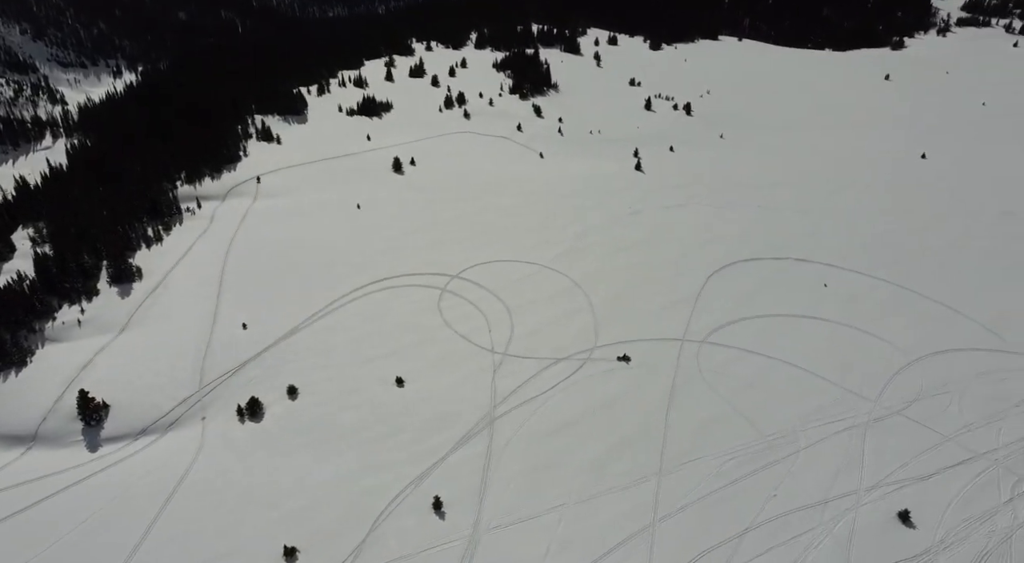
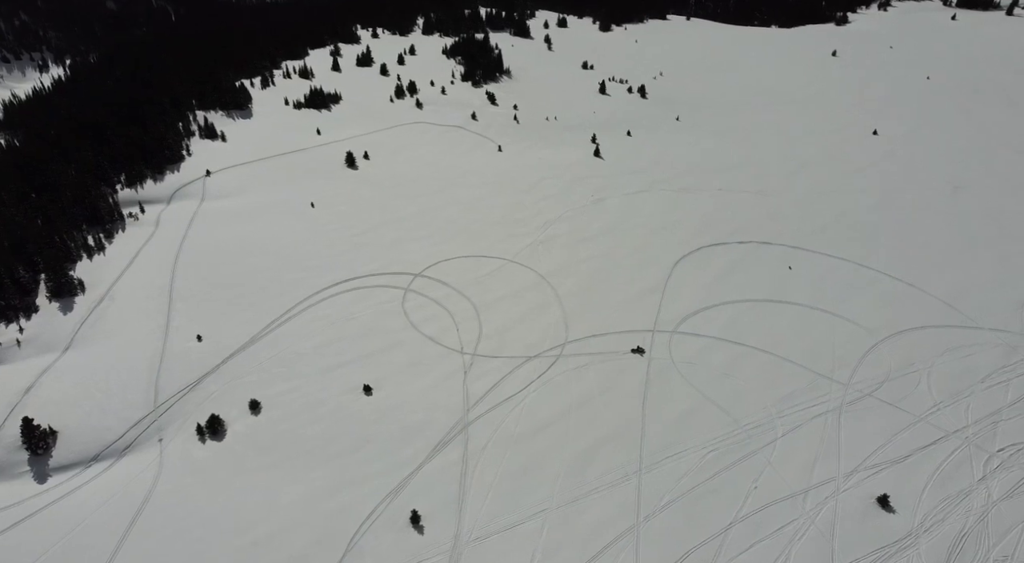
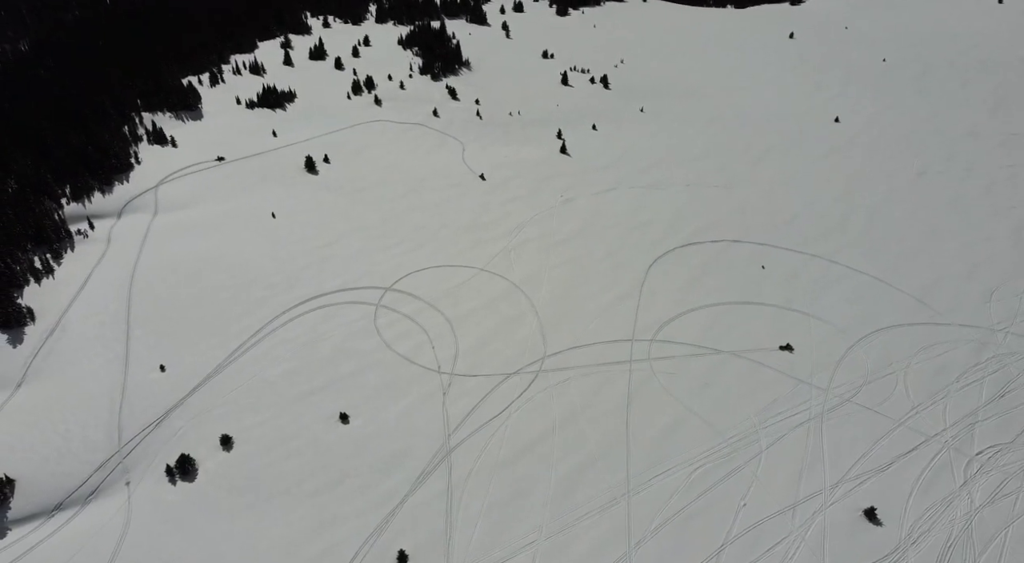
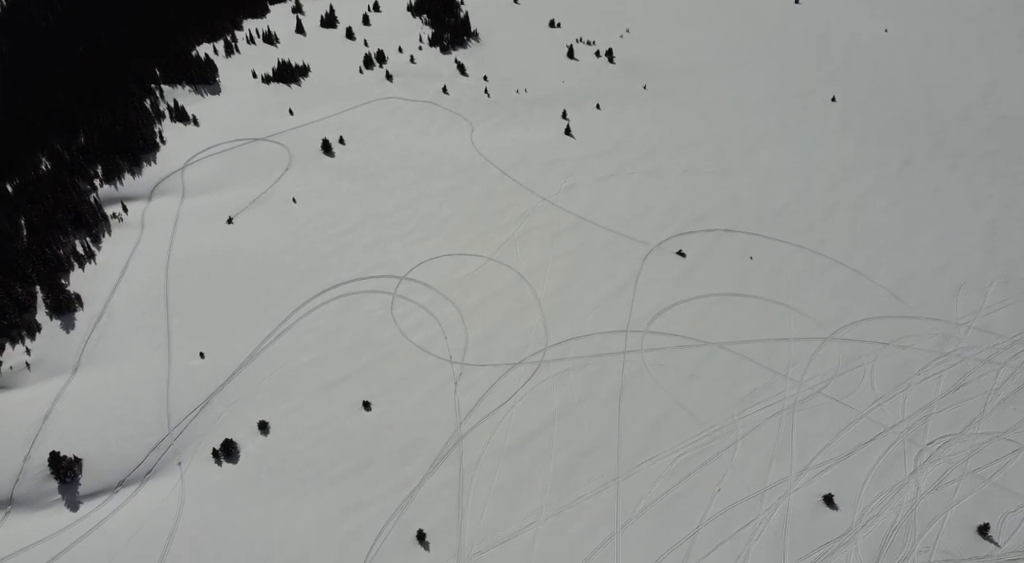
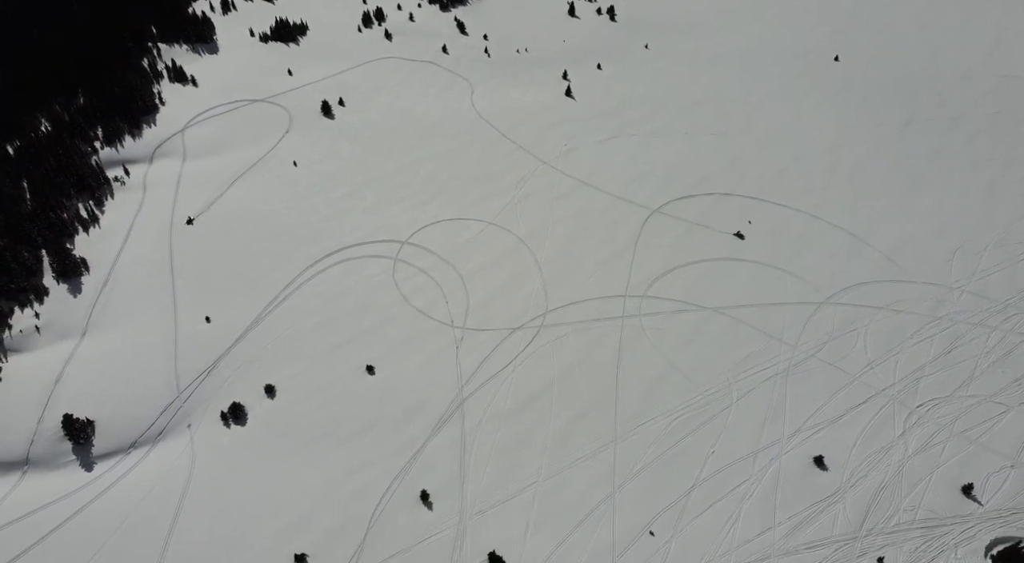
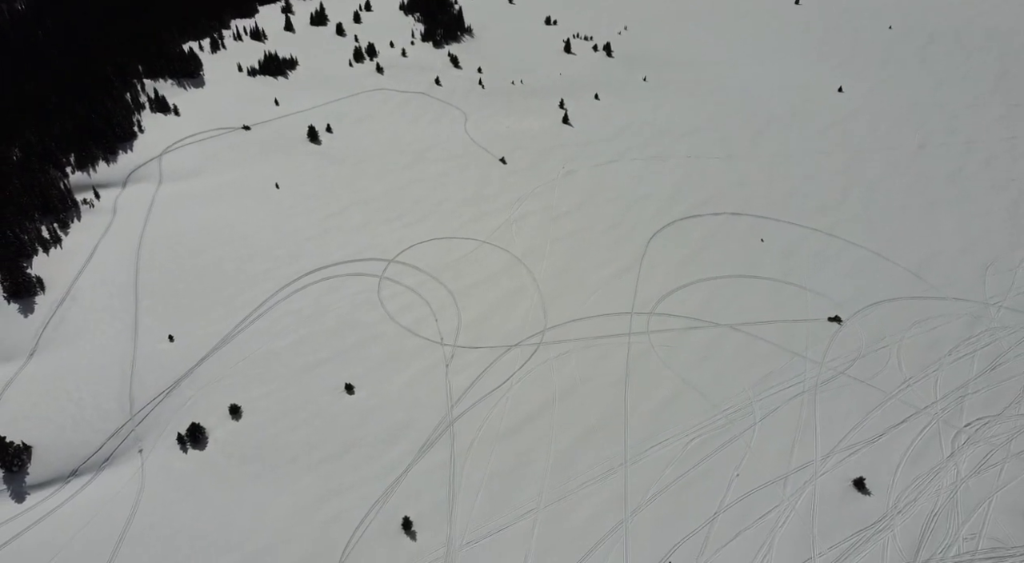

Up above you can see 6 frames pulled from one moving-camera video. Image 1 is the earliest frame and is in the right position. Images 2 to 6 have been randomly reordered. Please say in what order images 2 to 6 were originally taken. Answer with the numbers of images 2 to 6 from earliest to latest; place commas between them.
2, 3, 6, 4, 5
